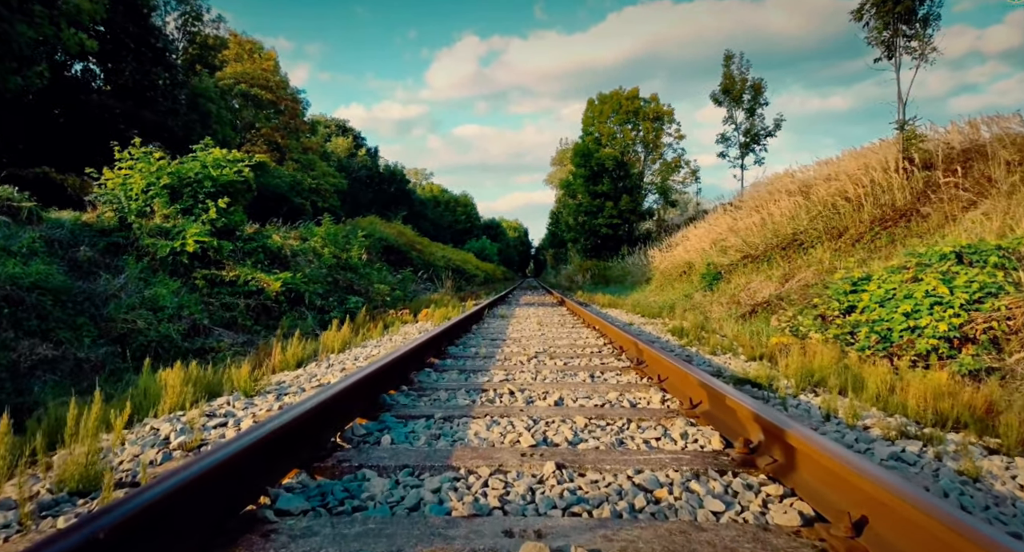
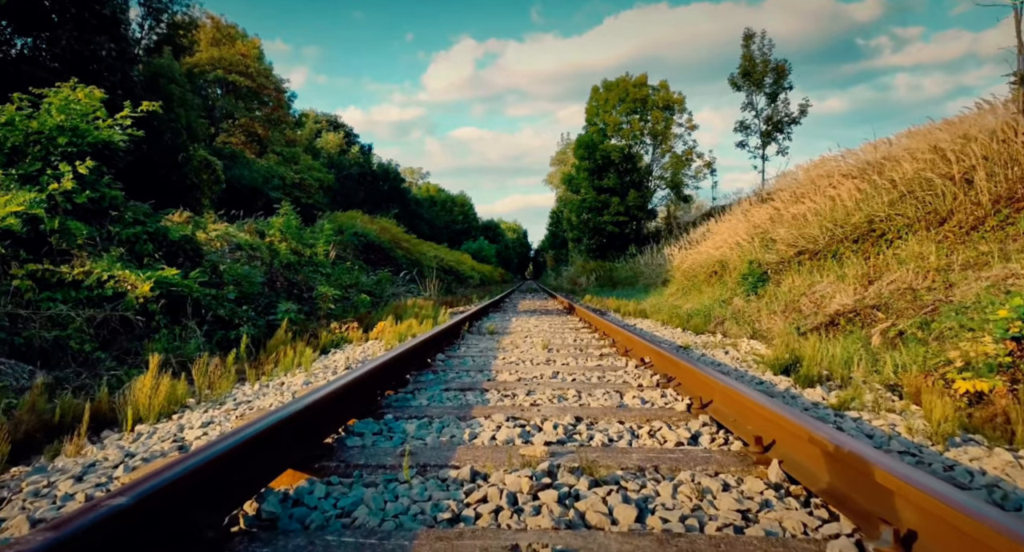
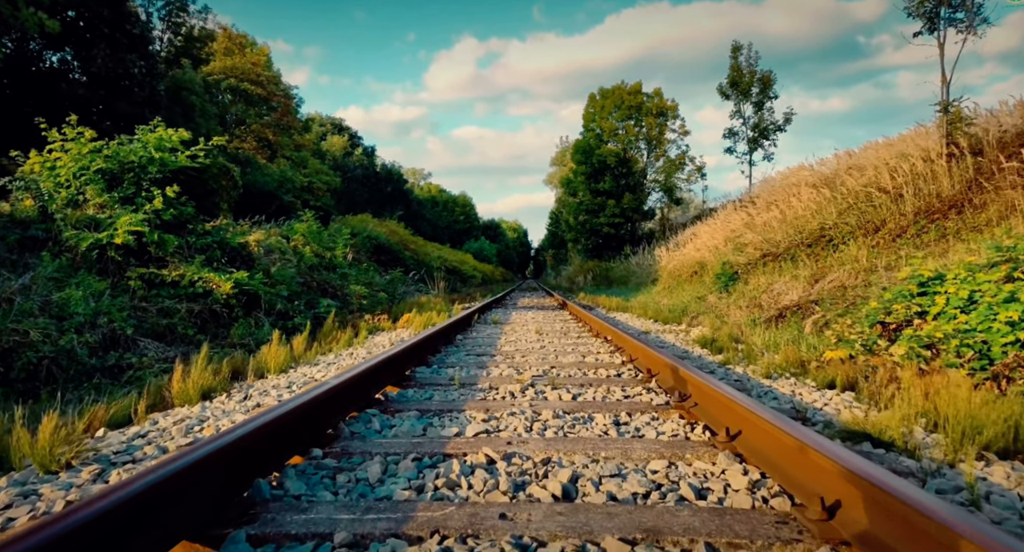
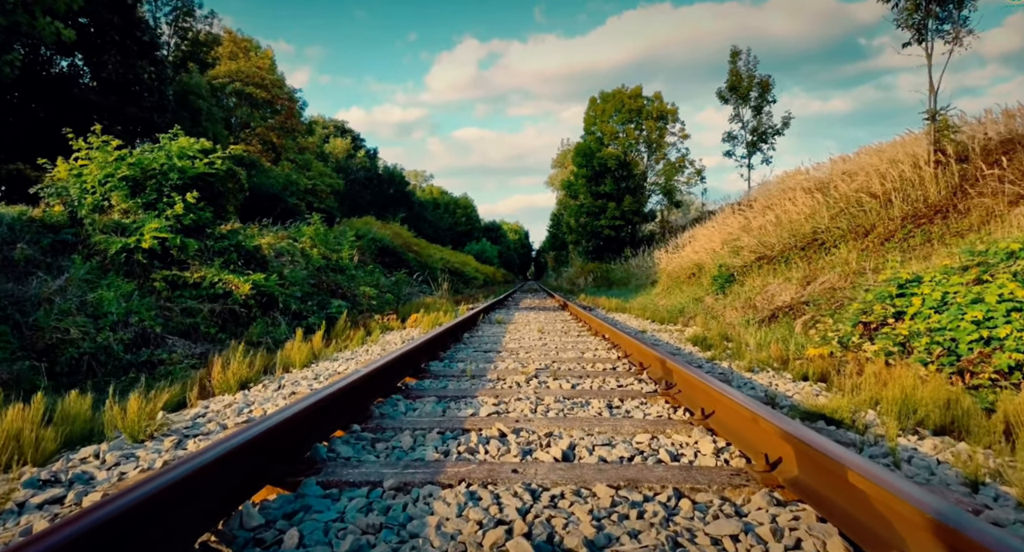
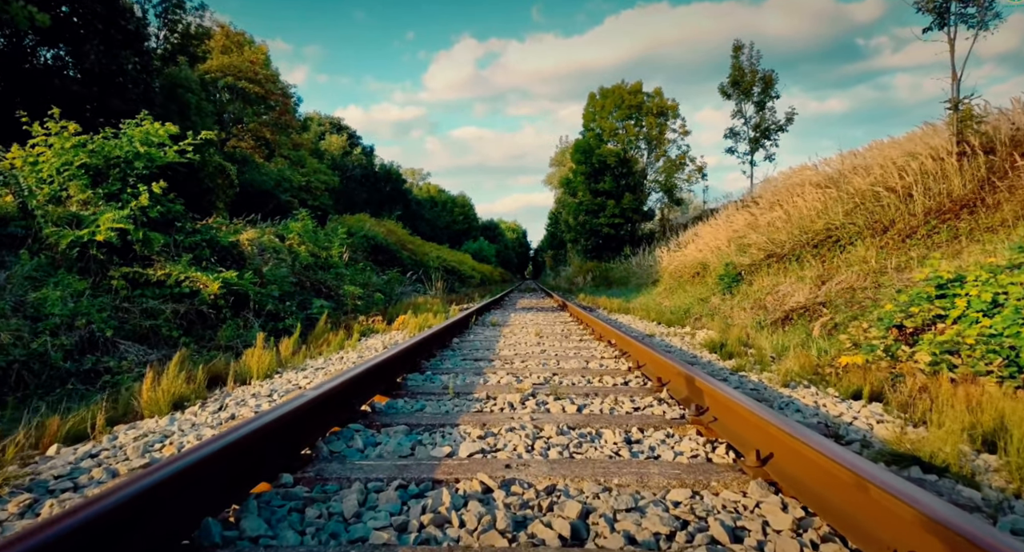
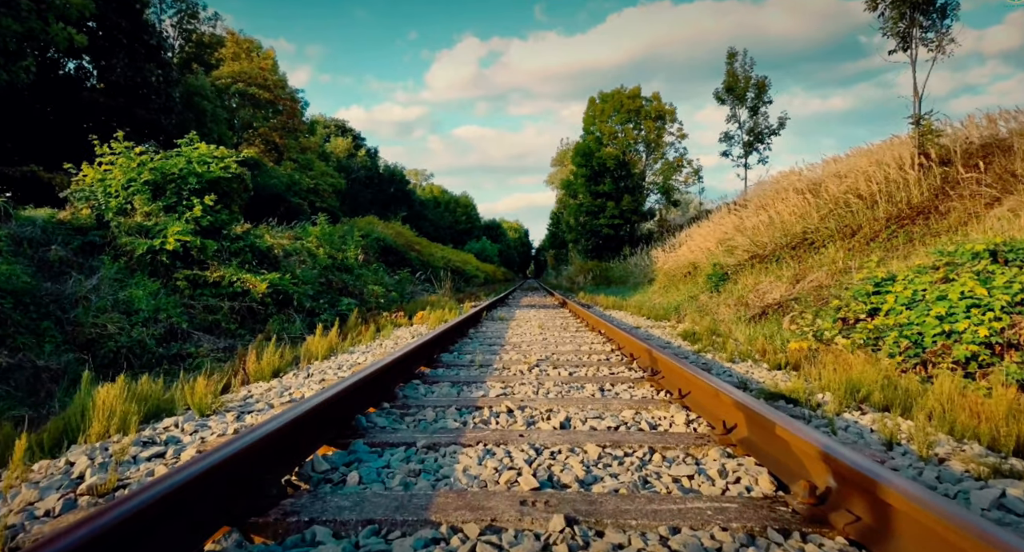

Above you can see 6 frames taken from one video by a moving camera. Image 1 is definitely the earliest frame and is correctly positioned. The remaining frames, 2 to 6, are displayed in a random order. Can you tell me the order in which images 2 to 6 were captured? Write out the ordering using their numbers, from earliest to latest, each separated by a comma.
6, 4, 3, 5, 2
